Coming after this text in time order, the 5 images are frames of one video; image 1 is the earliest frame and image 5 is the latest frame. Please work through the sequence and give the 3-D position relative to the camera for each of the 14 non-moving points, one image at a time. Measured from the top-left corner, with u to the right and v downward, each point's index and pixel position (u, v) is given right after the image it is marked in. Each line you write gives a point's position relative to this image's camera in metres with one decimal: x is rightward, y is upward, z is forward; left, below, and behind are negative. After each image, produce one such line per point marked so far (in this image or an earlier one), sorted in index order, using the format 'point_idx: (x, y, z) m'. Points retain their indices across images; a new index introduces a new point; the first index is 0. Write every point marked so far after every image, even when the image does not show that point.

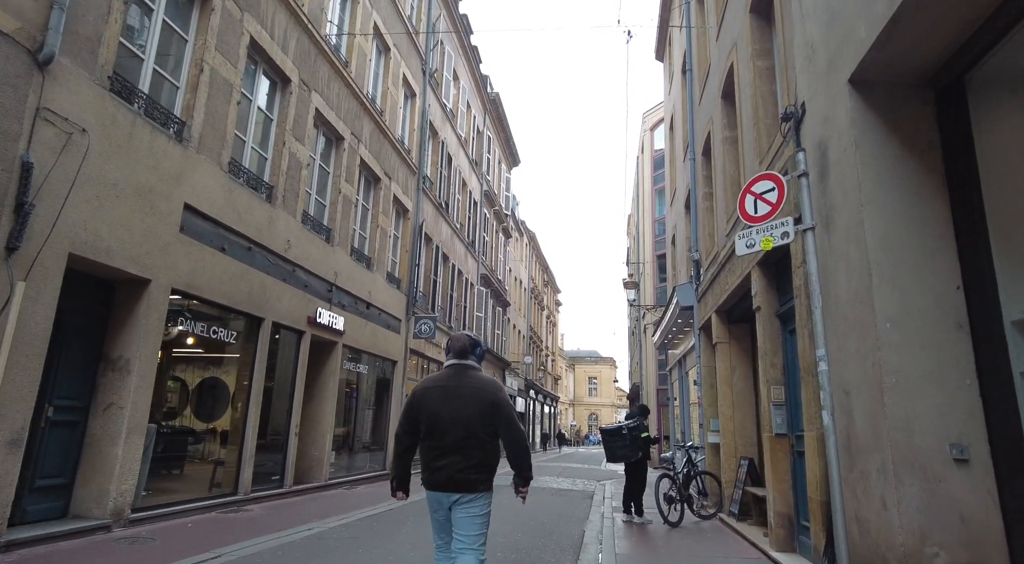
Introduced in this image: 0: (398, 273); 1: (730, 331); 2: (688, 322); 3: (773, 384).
0: (-3.0, +0.3, +17.3) m
1: (+3.4, -0.8, +10.2) m
2: (+3.8, -0.9, +14.1) m
3: (+2.8, -1.1, +6.9) m
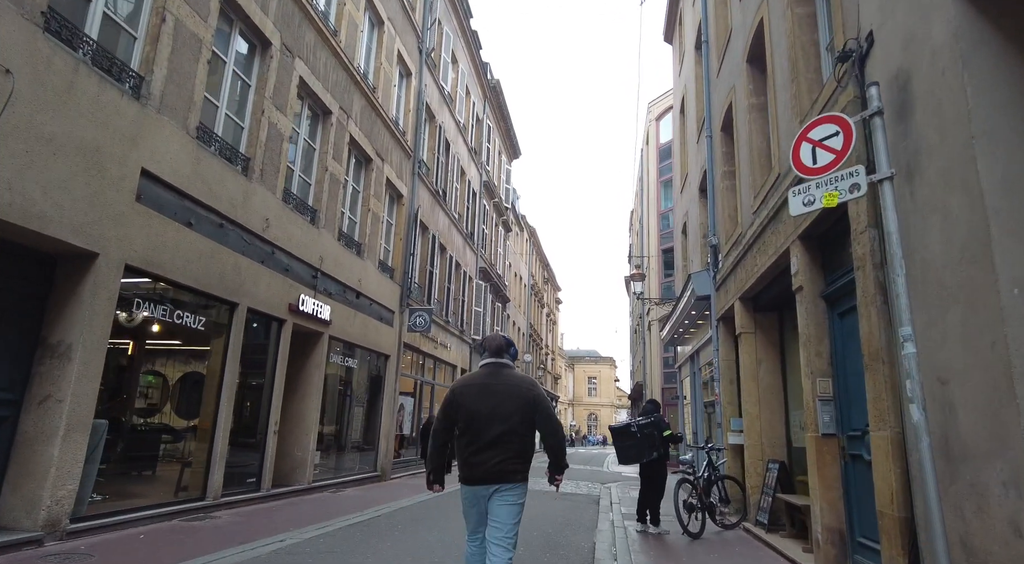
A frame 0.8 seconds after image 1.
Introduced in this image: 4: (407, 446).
0: (-3.0, +0.5, +16.3) m
1: (+3.4, -0.5, +9.2) m
2: (+3.8, -0.6, +13.1) m
3: (+2.8, -0.9, +5.9) m
4: (-3.0, -4.6, +18.2) m
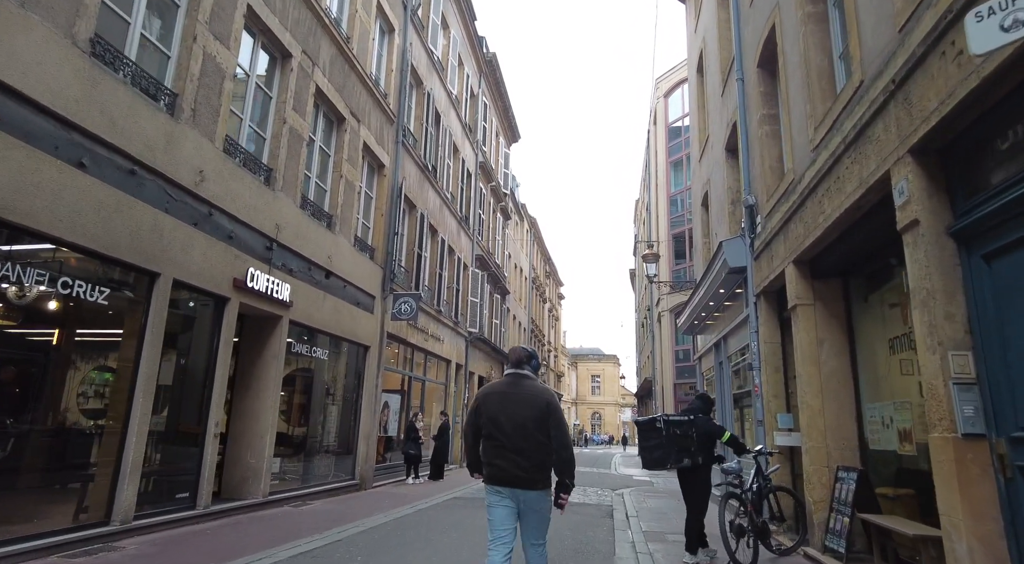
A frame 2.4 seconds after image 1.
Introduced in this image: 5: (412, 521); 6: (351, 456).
0: (-3.1, +0.9, +14.4) m
1: (+3.4, -0.1, +7.3) m
2: (+3.8, -0.2, +11.2) m
3: (+2.7, -0.4, +4.0) m
4: (-3.0, -4.2, +16.3) m
5: (-1.5, -3.6, +9.8) m
6: (-3.4, -3.6, +13.5) m
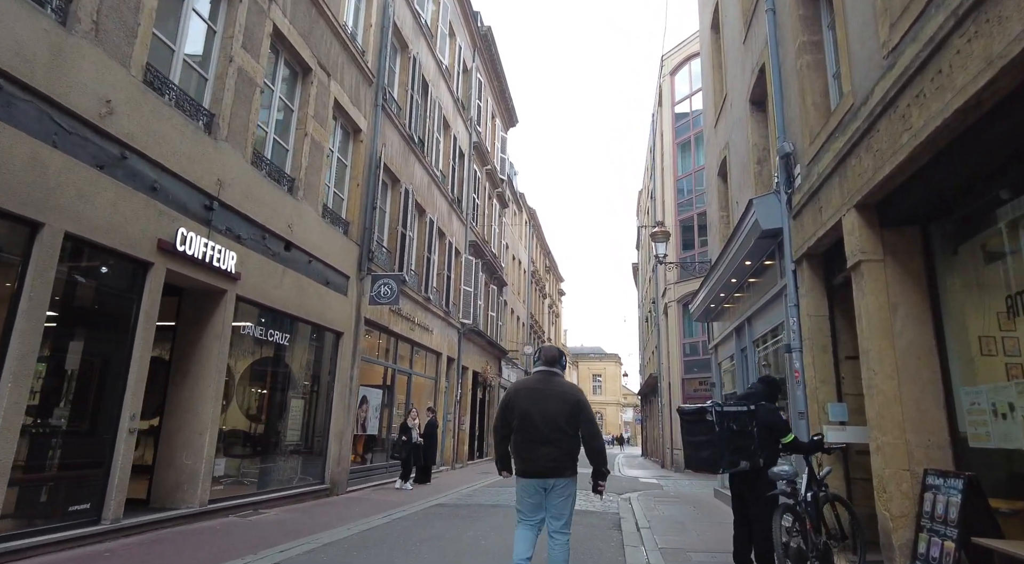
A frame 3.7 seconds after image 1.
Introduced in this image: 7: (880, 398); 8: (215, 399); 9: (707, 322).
0: (-3.2, +1.3, +12.7) m
1: (+3.2, +0.4, +5.7) m
2: (+3.6, +0.3, +9.5) m
3: (+2.6, 0.0, +2.4) m
4: (-3.1, -3.8, +14.7) m
5: (-1.7, -3.2, +8.2) m
6: (-3.5, -3.2, +11.8) m
7: (+3.0, -1.0, +5.3) m
8: (-3.8, -1.5, +8.3) m
9: (+4.6, -0.9, +15.2) m
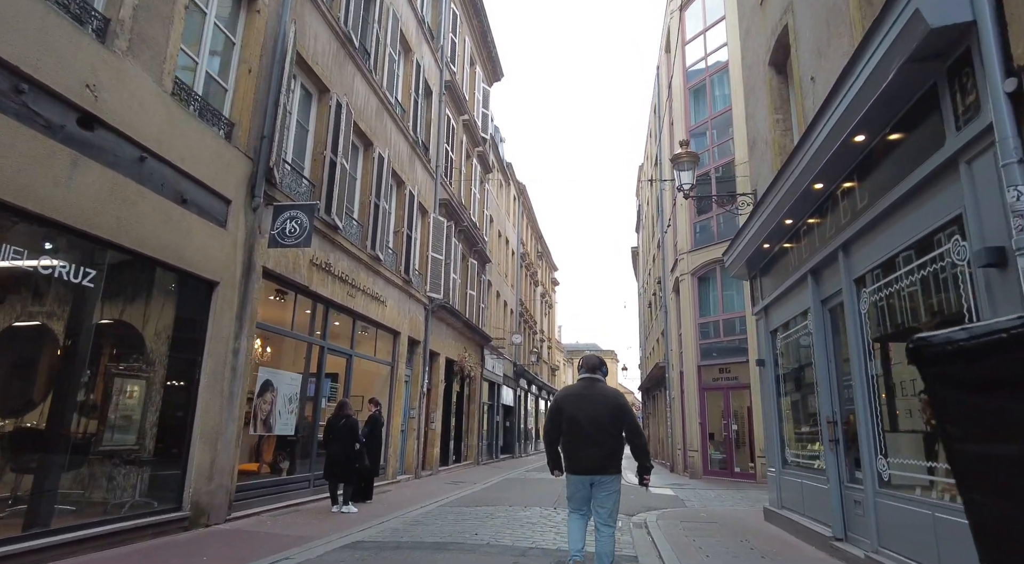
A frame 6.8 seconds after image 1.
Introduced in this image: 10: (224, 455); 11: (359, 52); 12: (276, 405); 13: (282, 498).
0: (-3.7, +2.3, +8.7) m
1: (+2.8, +1.3, +1.6) m
2: (+3.1, +1.2, +5.5) m
3: (+2.1, +1.0, -1.7) m
4: (-3.6, -2.8, +10.6) m
5: (-2.1, -2.2, +4.1) m
6: (-4.0, -2.2, +7.8) m
7: (+2.6, 0.0, +1.2) m
8: (-4.2, -0.6, +4.2) m
9: (+4.0, 0.0, +11.1) m
10: (-3.7, -2.2, +8.4) m
11: (-3.0, +4.5, +12.6) m
12: (-3.7, -1.9, +10.0) m
13: (-3.6, -3.4, +10.2) m
